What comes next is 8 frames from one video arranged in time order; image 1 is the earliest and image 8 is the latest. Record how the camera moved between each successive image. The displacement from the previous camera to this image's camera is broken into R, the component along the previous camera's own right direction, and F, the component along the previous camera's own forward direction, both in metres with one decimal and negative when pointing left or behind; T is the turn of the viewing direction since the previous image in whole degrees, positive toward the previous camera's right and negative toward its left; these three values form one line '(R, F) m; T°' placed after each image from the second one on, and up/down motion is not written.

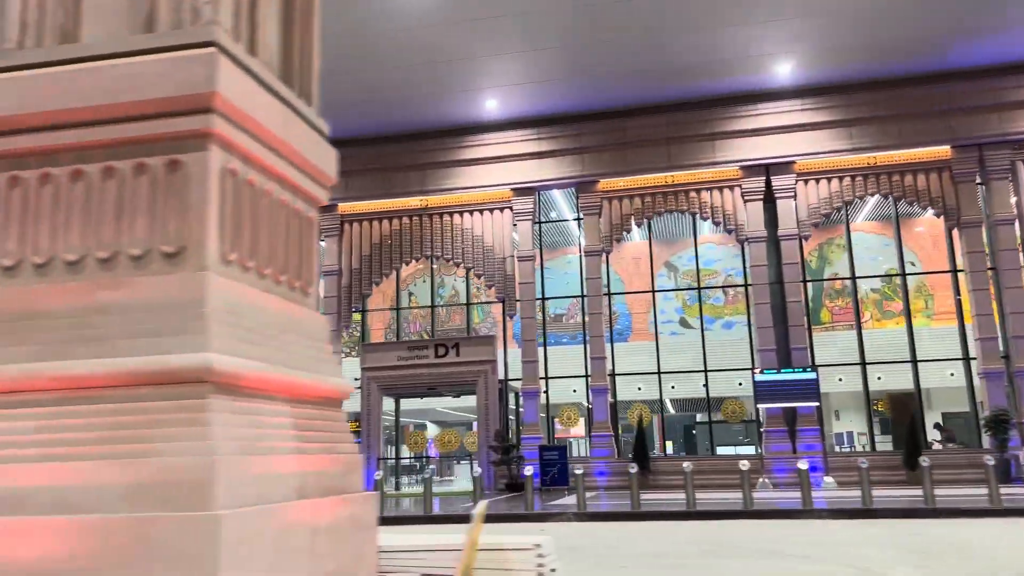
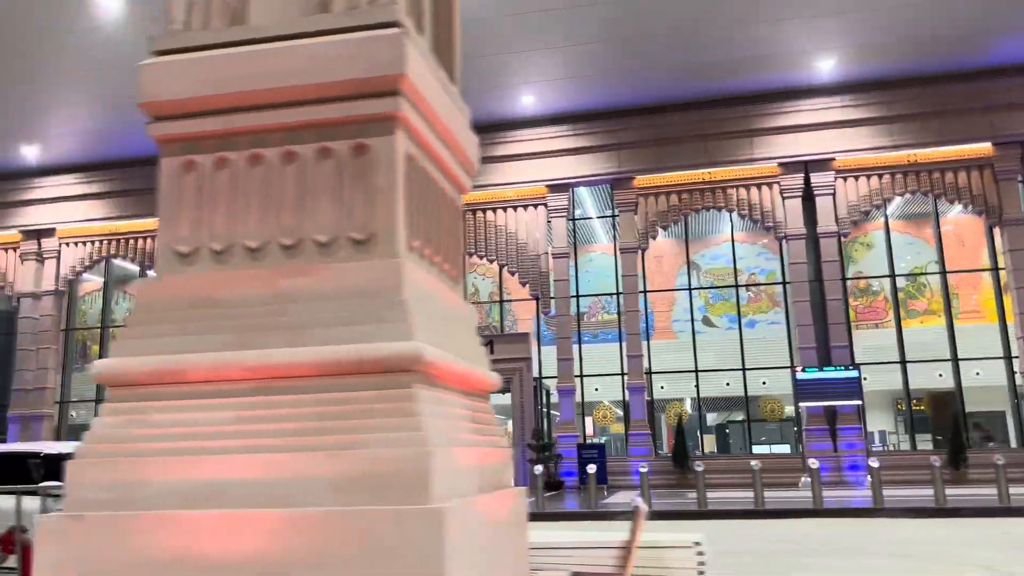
(-0.7, +0.1) m; 0°
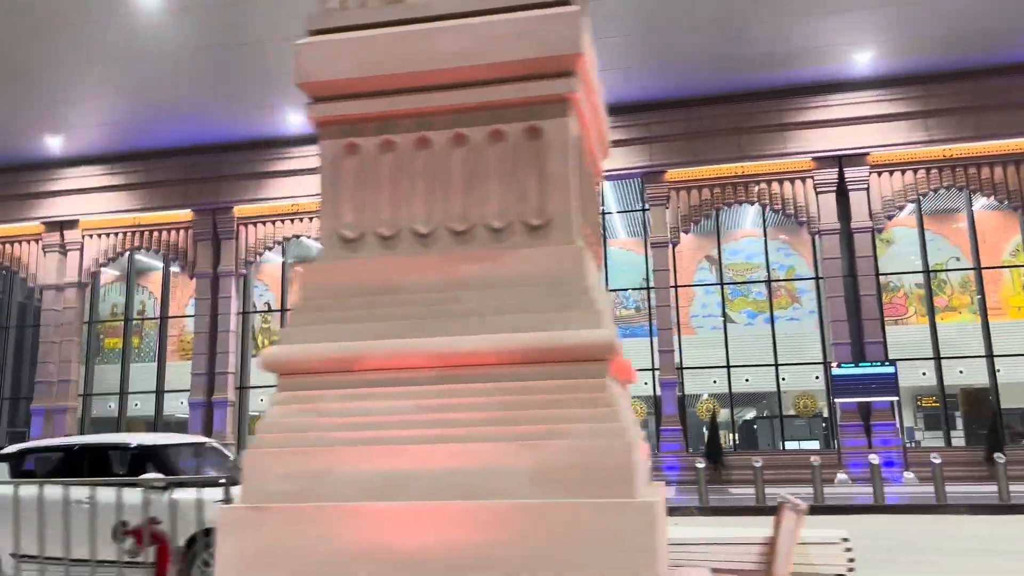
(-0.6, +0.1) m; 0°
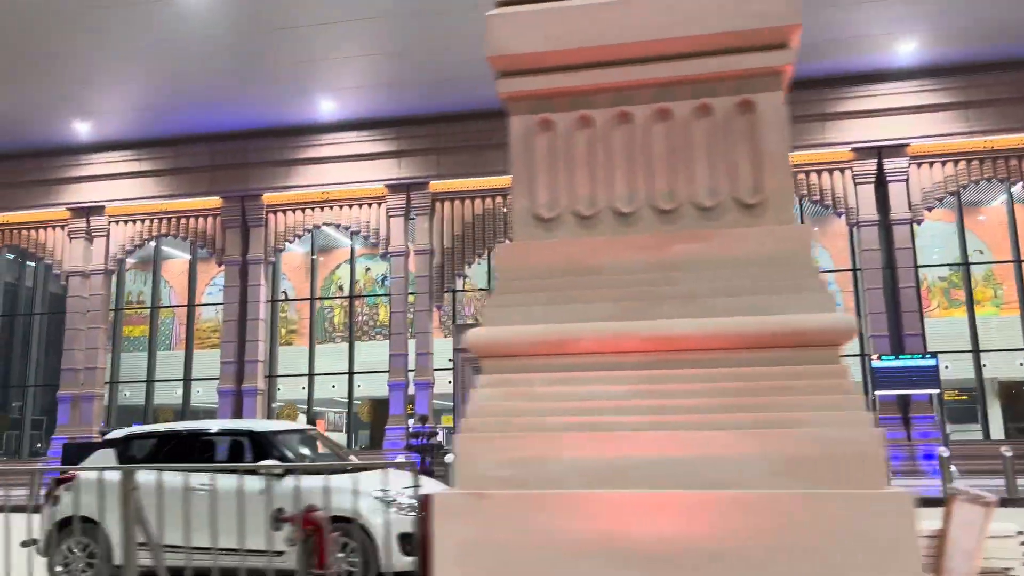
(-0.7, +0.1) m; 0°
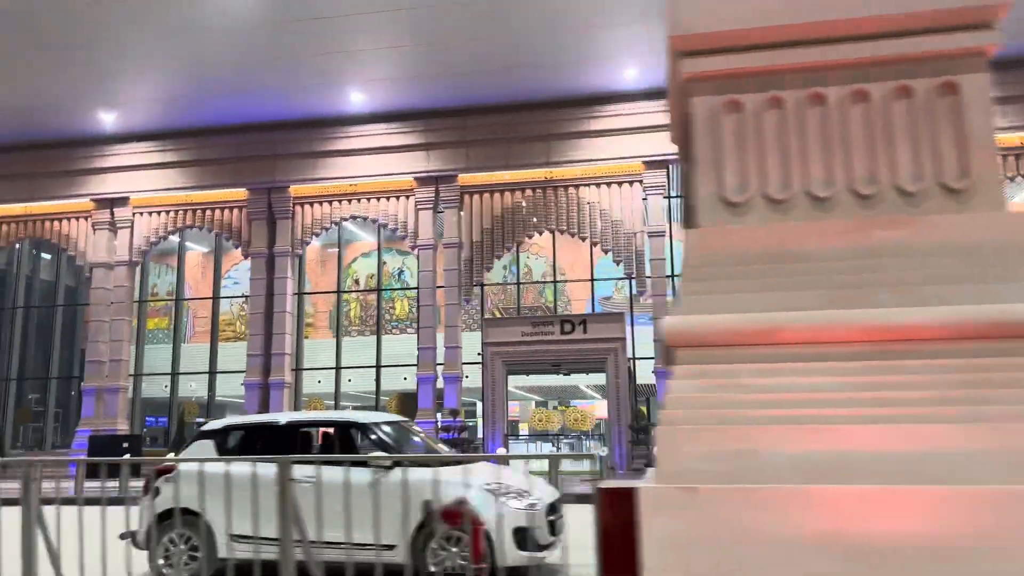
(-0.6, +0.1) m; 0°
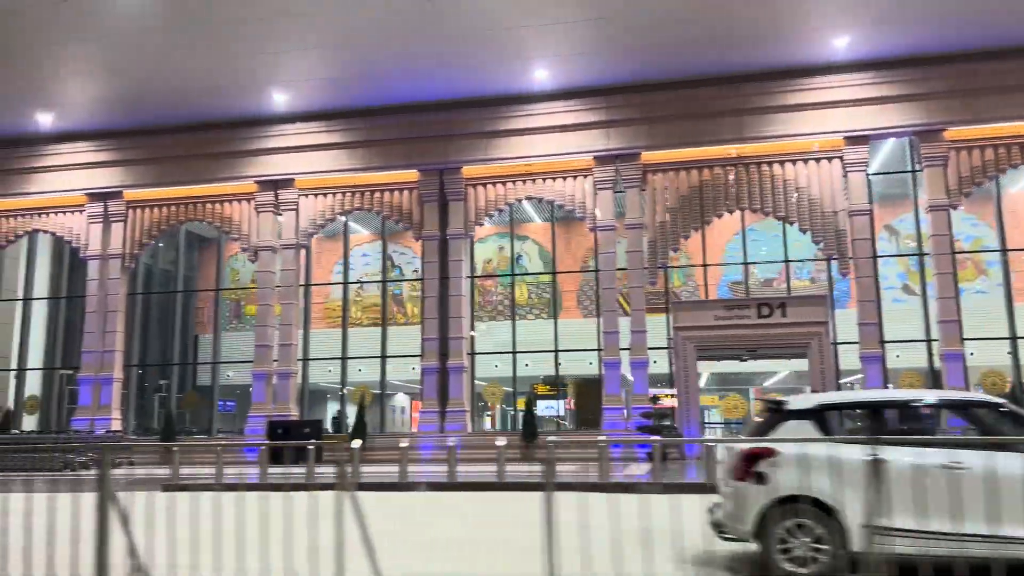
(-3.2, +0.5) m; -2°
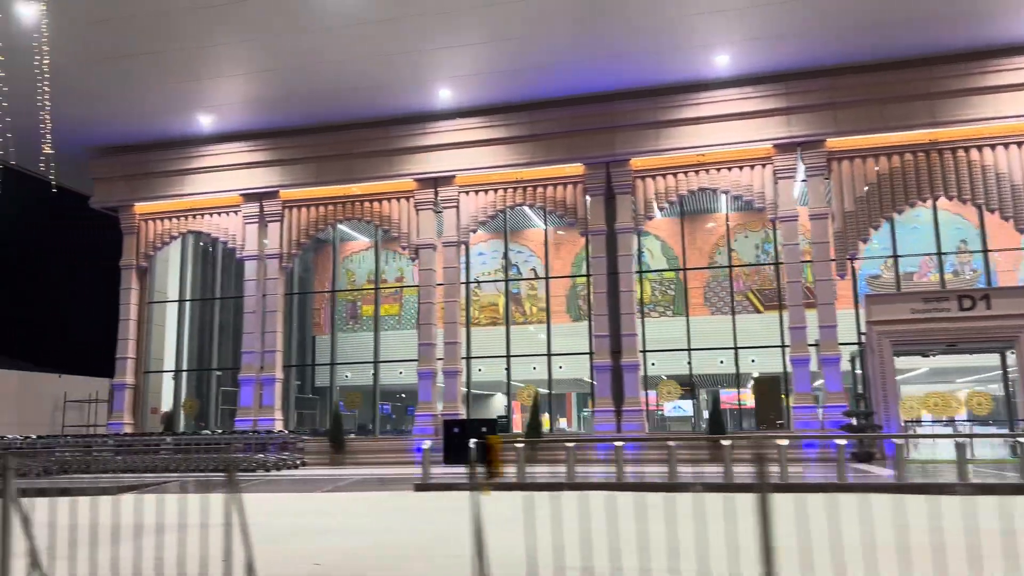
(-2.6, +0.4) m; -3°
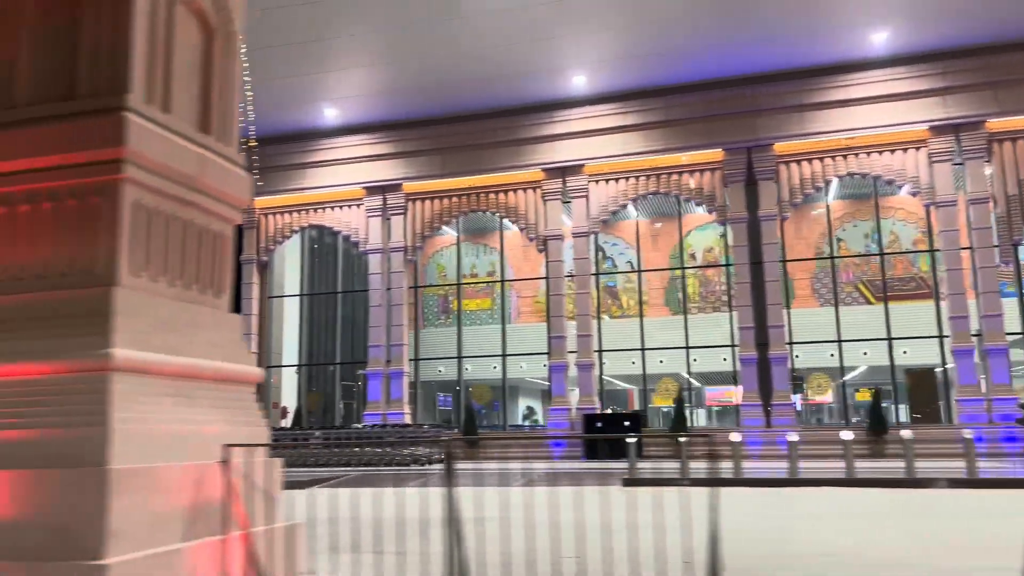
(-2.1, +0.3) m; -3°
